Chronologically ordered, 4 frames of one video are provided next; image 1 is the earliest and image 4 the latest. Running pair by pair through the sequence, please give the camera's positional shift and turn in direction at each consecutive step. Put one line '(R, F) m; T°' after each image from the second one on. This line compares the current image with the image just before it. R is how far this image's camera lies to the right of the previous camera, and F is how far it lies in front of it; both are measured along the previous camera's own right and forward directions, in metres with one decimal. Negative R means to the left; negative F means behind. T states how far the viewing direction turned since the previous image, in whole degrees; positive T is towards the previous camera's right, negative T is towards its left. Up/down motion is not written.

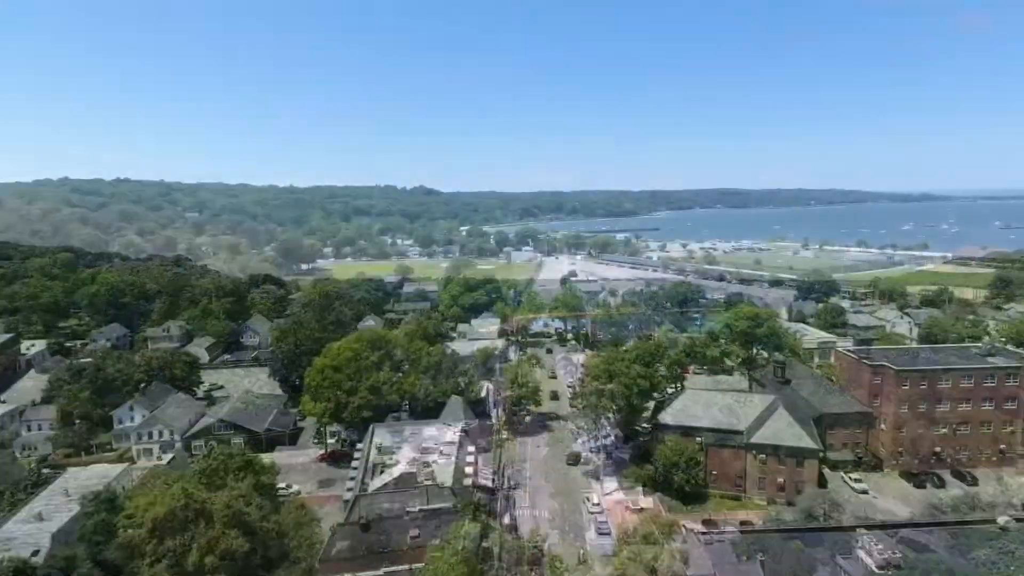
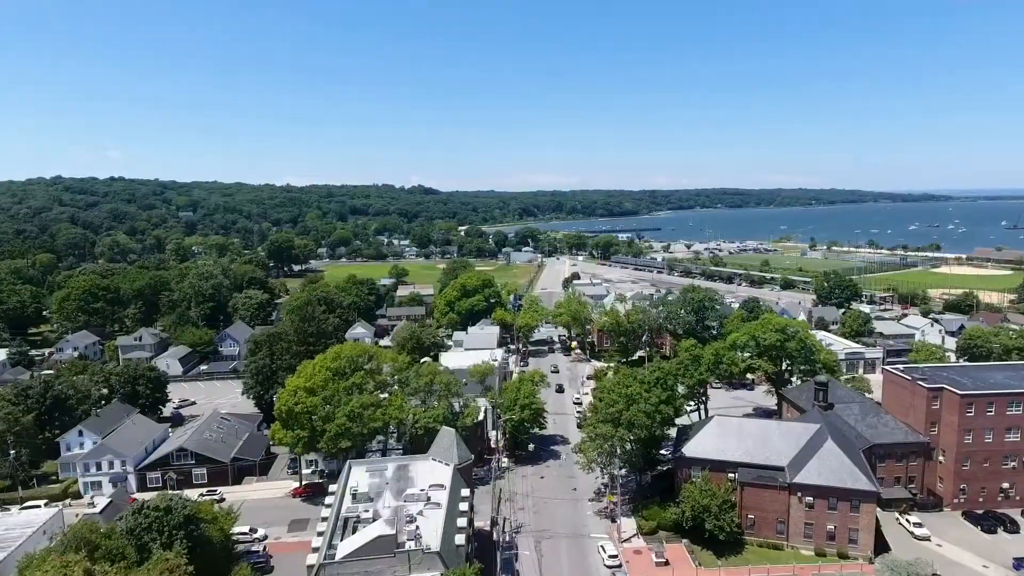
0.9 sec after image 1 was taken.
(-0.1, +2.9) m; 0°
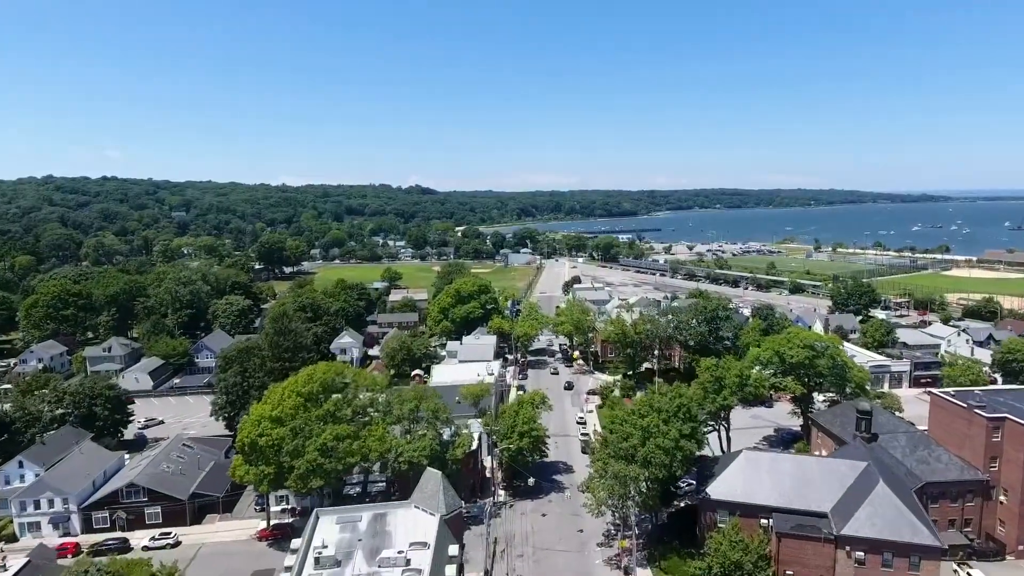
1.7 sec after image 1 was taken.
(0.0, +2.5) m; 0°
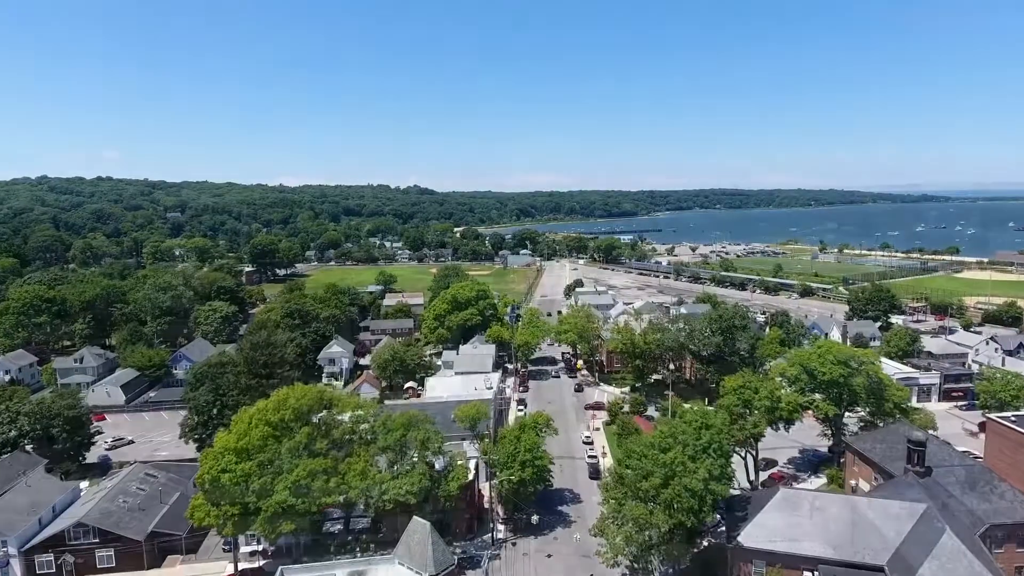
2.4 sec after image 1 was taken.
(0.0, +2.1) m; 0°
